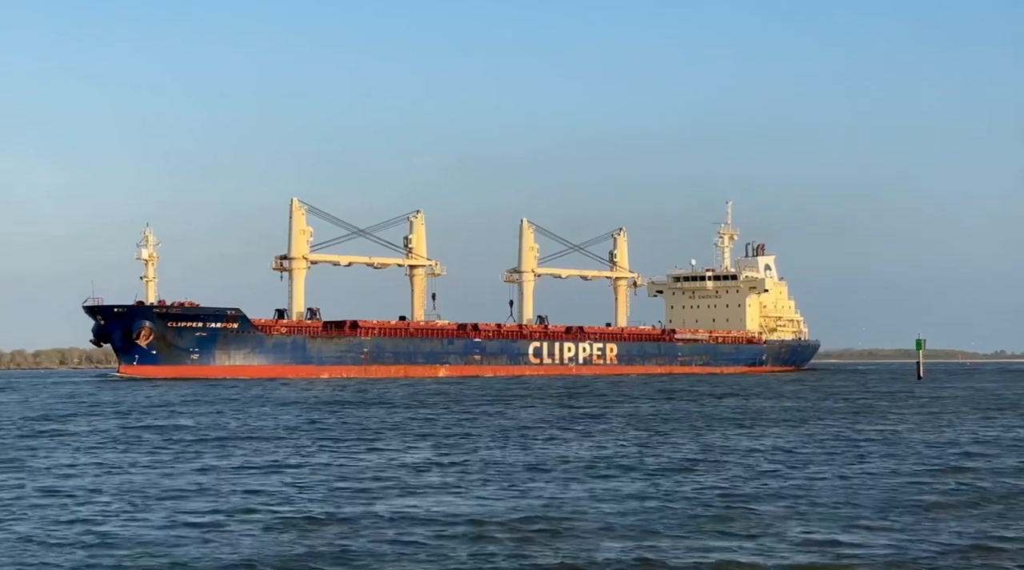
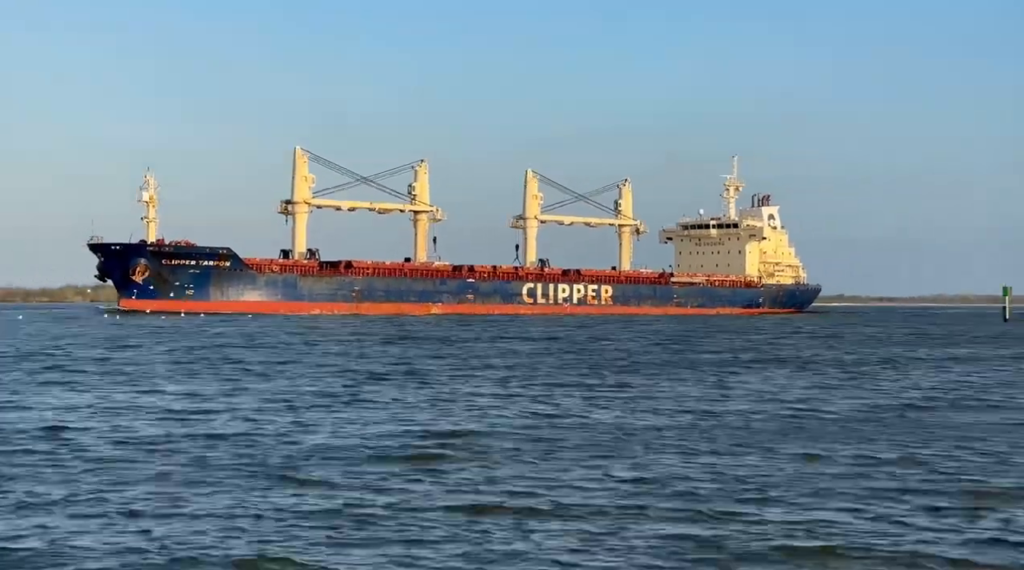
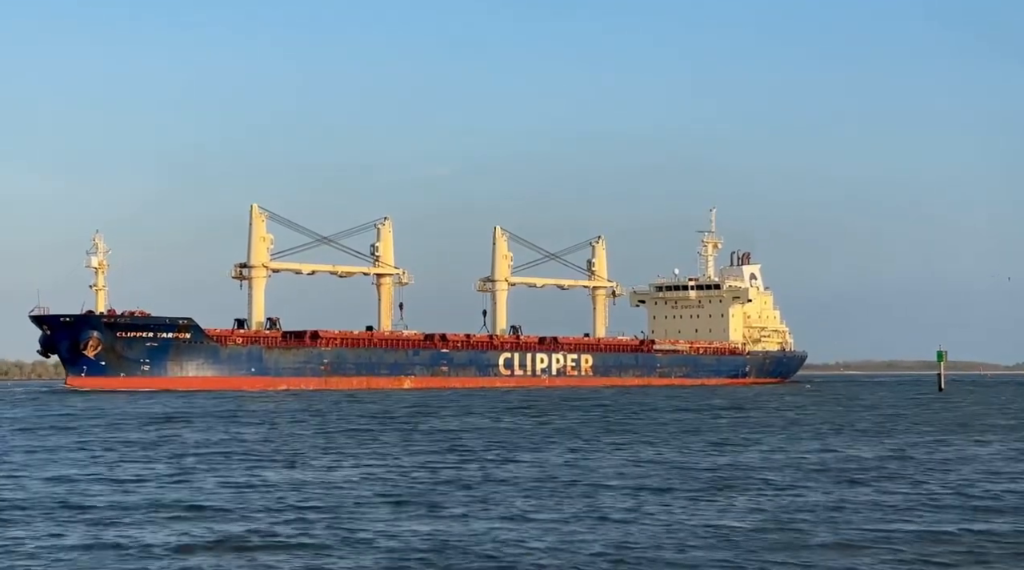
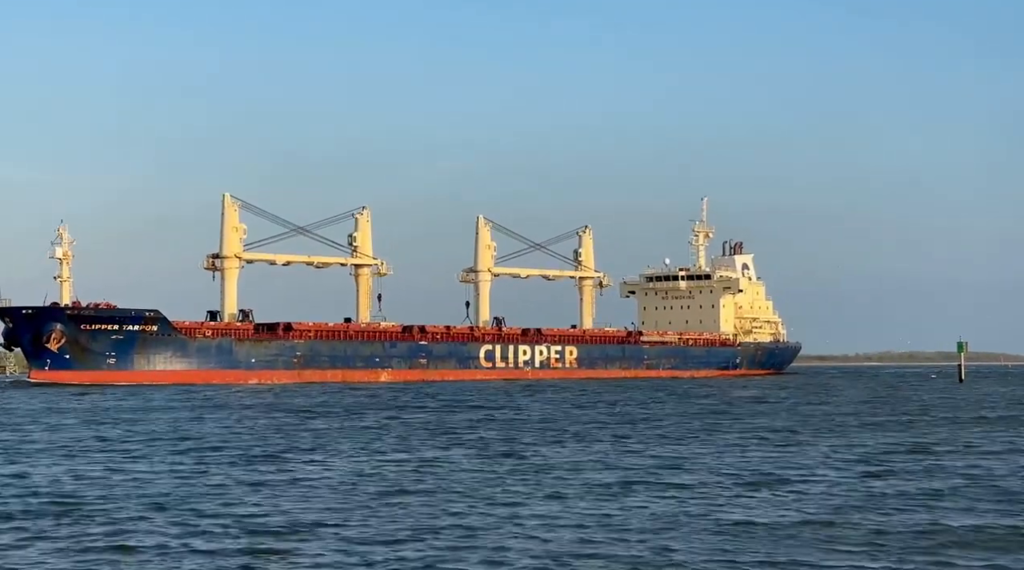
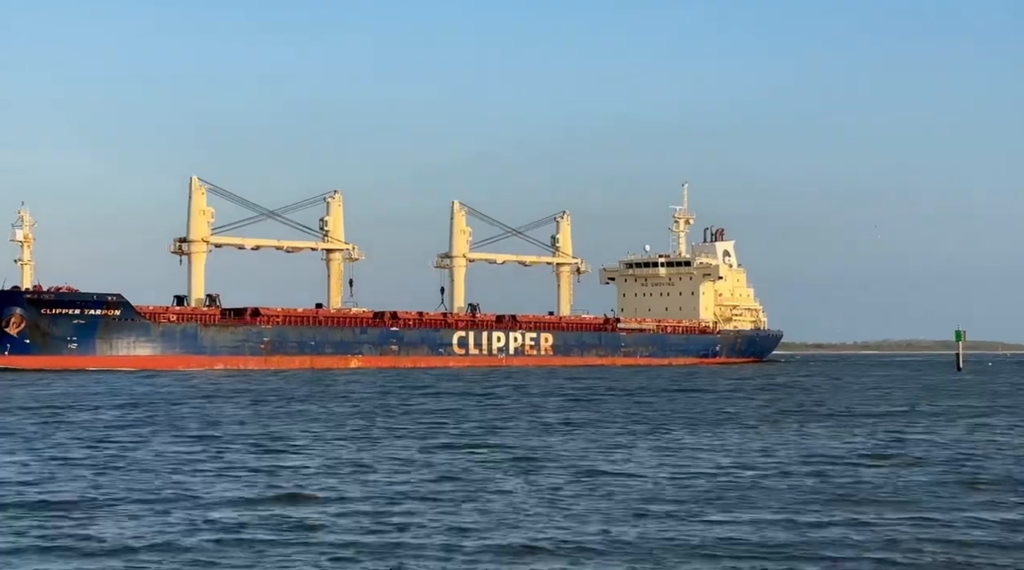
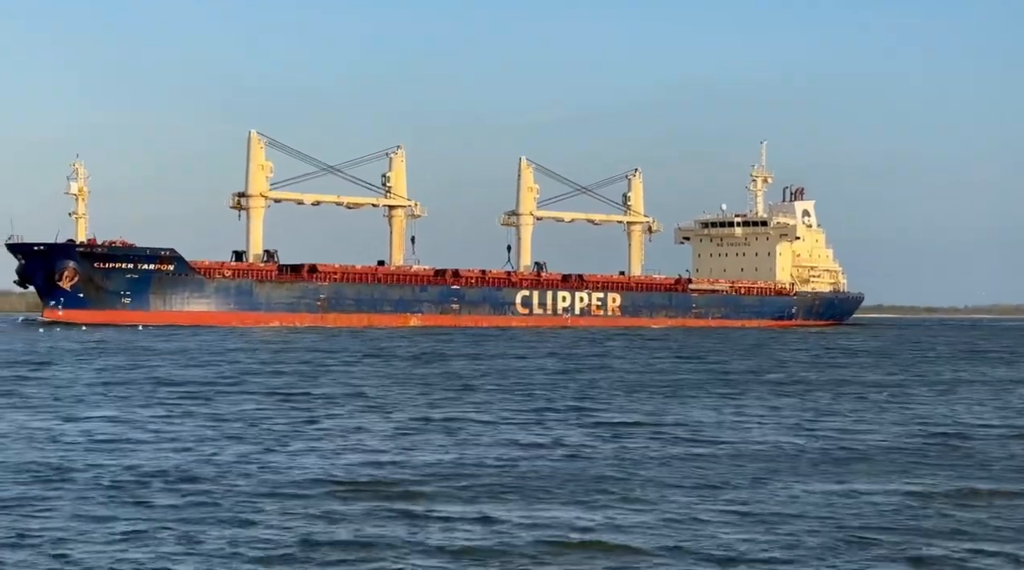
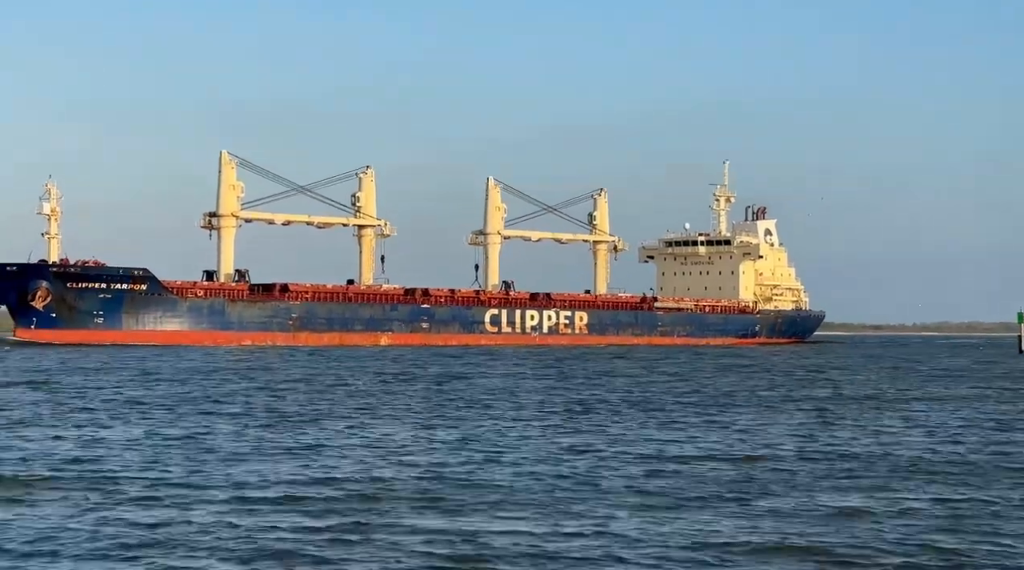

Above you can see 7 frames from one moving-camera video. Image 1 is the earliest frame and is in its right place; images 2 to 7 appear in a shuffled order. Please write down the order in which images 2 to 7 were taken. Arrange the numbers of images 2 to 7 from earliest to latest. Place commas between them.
3, 4, 5, 7, 6, 2
